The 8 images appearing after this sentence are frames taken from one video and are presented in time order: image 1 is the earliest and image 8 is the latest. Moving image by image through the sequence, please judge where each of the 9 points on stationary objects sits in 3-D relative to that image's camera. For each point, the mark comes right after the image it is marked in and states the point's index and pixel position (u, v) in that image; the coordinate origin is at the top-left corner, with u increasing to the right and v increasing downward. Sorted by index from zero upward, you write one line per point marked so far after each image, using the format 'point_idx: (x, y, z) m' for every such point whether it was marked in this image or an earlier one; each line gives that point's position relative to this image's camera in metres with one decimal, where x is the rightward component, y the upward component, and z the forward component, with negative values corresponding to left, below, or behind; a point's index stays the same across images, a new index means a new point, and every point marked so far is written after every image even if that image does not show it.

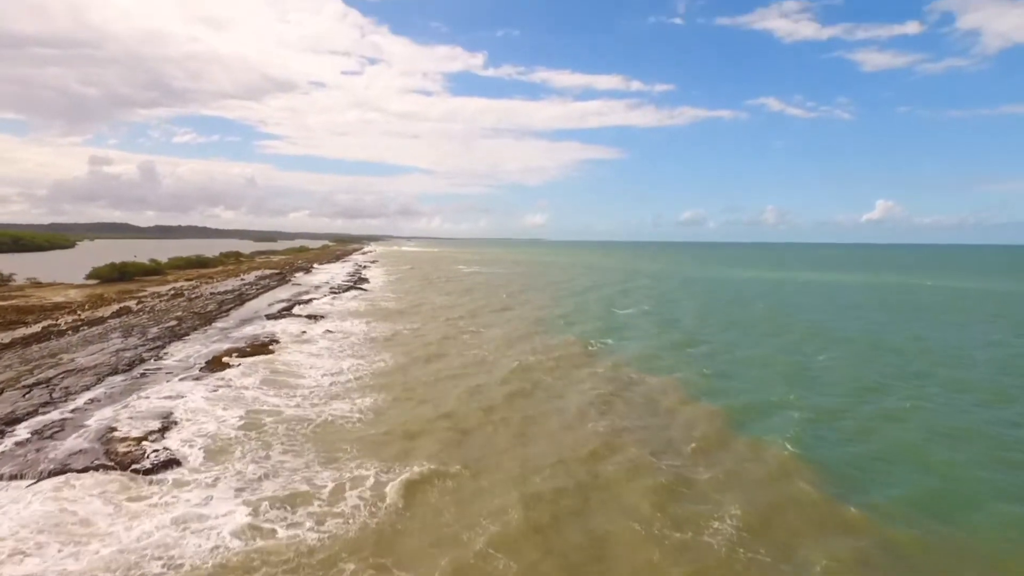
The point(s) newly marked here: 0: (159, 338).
0: (-10.4, -1.5, +18.0) m
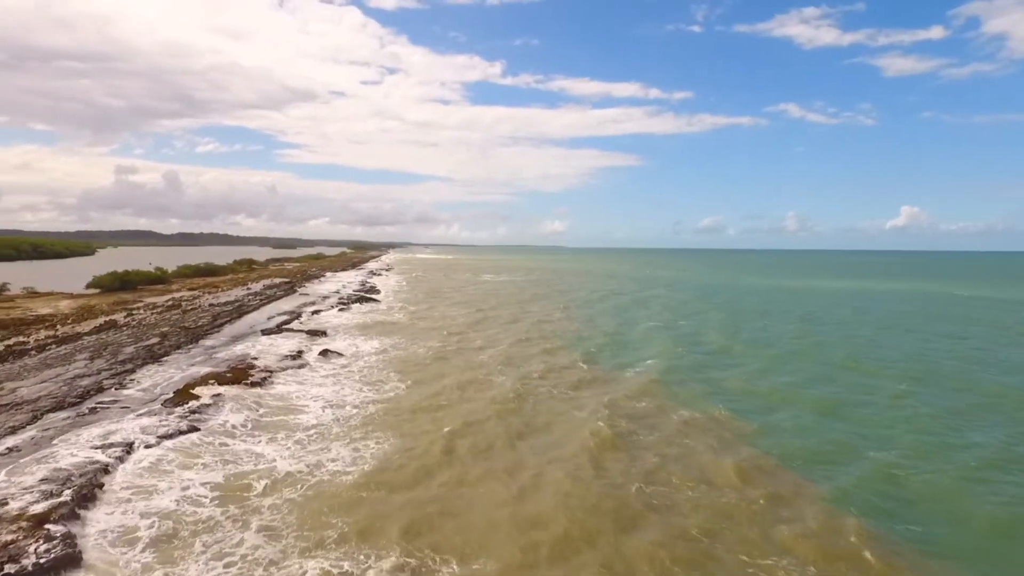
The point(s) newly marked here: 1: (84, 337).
0: (-9.9, -1.9, +15.8) m
1: (-13.2, -1.6, +18.8) m
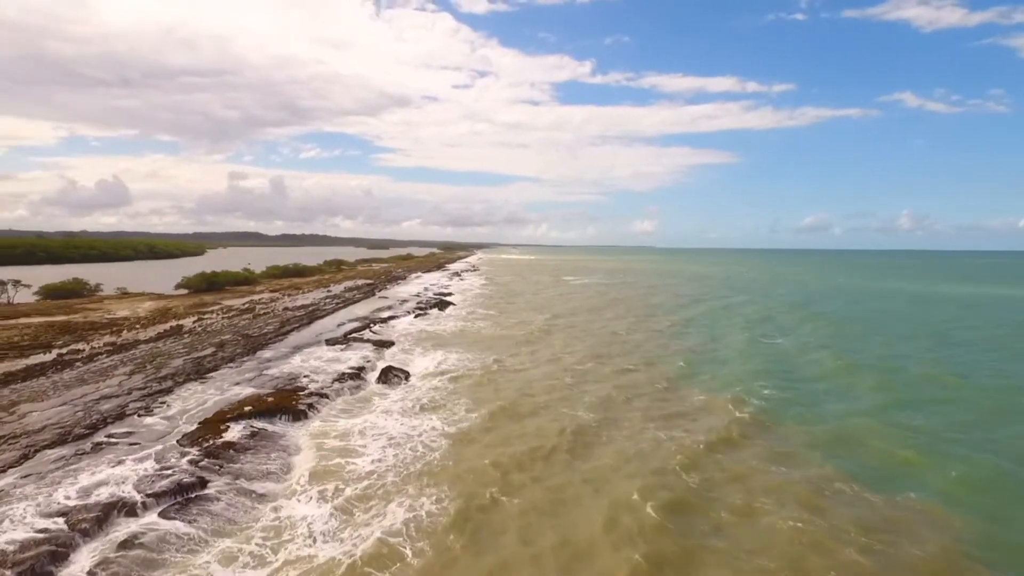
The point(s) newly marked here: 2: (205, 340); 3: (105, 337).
0: (-7.8, -2.1, +14.1) m
1: (-10.7, -1.7, +17.5) m
2: (-9.4, -1.6, +18.8) m
3: (-12.7, -1.6, +19.1) m
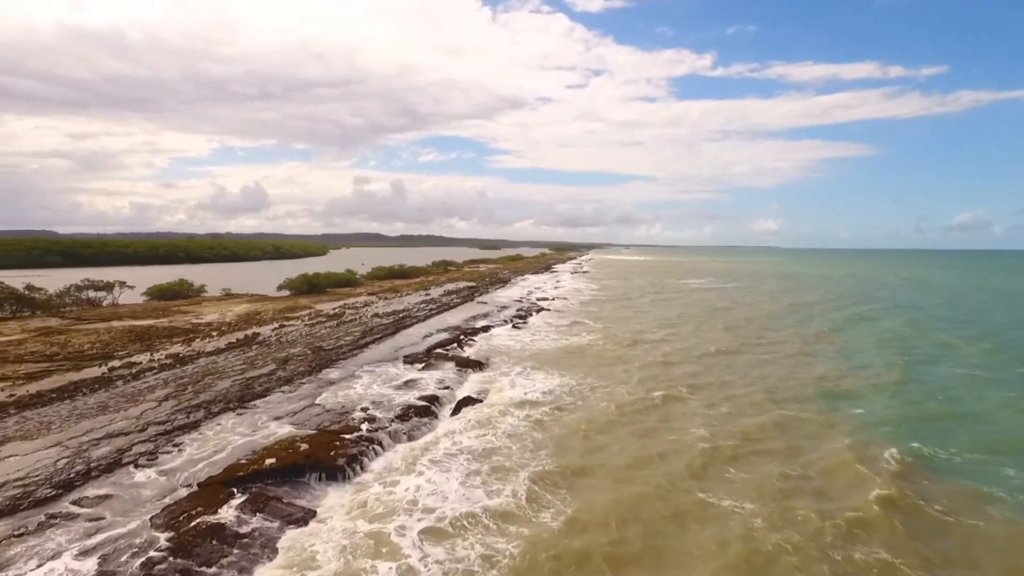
0: (-5.8, -2.3, +11.7) m
1: (-8.1, -1.9, +15.6) m
2: (-6.6, -1.8, +16.6) m
3: (-9.7, -1.7, +17.5) m
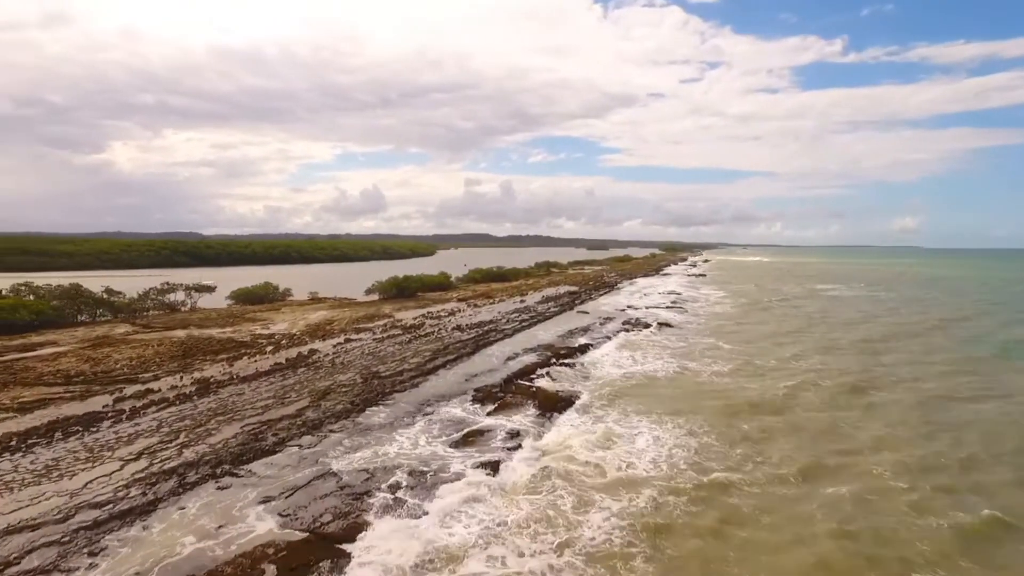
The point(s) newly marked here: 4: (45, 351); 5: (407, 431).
0: (-4.6, -2.6, +8.5) m
1: (-6.1, -2.1, +12.7) m
2: (-4.4, -2.1, +13.5) m
3: (-7.4, -2.0, +14.9) m
4: (-12.5, -1.7, +16.5) m
5: (-1.9, -2.5, +11.0) m
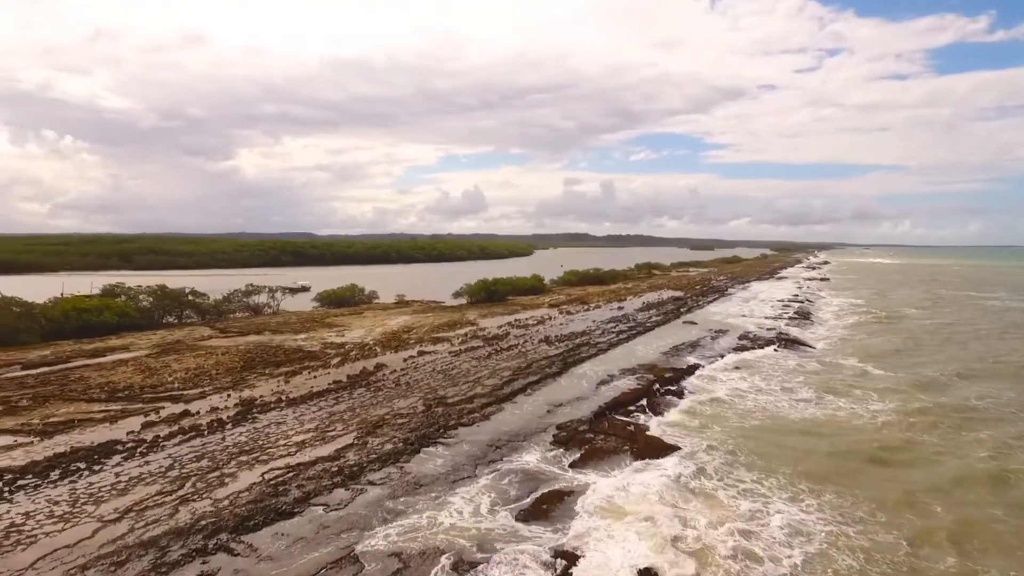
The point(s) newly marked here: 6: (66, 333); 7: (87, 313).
0: (-3.7, -2.7, +6.5) m
1: (-4.5, -2.3, +11.0) m
2: (-2.7, -2.3, +11.4) m
3: (-5.4, -2.1, +13.3) m
4: (-10.3, -1.8, +15.7) m
5: (-0.6, -2.8, +8.5) m
6: (-13.8, -1.4, +19.0) m
7: (-13.7, -0.8, +19.7) m
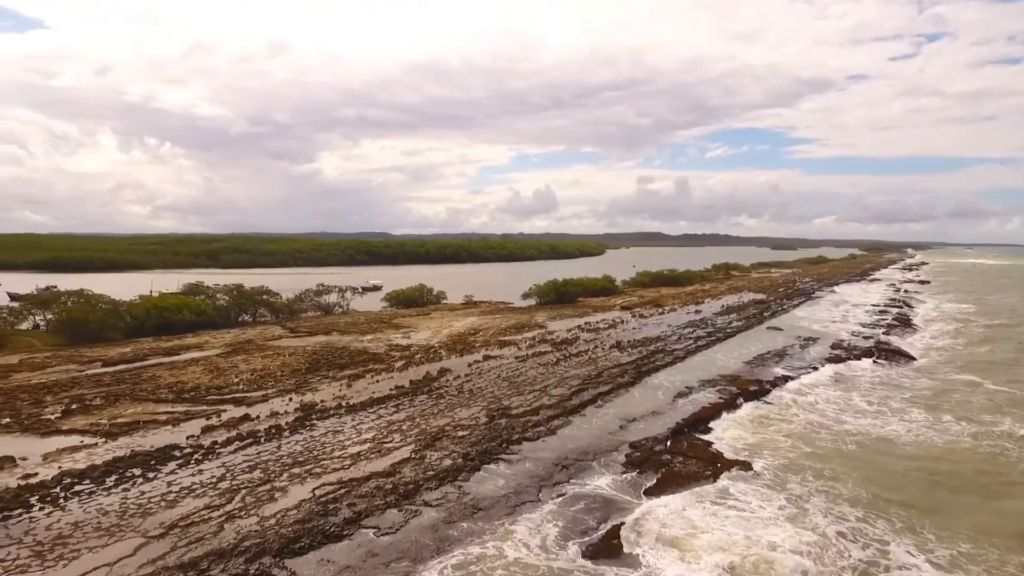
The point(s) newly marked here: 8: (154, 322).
0: (-3.1, -2.8, +6.1) m
1: (-3.3, -2.3, +10.6) m
2: (-1.6, -2.4, +10.9) m
3: (-4.0, -2.1, +13.0) m
4: (-8.6, -1.8, +16.0) m
5: (+0.2, -2.8, +7.7) m
6: (-11.7, -1.4, +19.7) m
7: (-11.4, -0.8, +20.3) m
8: (-11.6, -1.1, +19.8) m
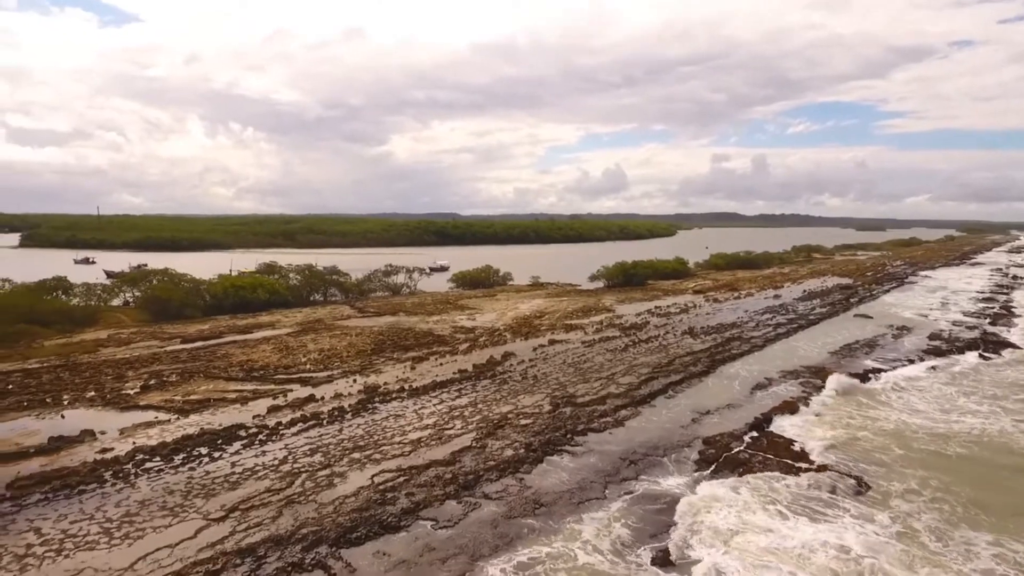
0: (-2.5, -2.6, +6.0) m
1: (-2.2, -2.0, +10.5) m
2: (-0.4, -2.1, +10.6) m
3: (-2.6, -1.8, +13.0) m
4: (-6.8, -1.2, +16.4) m
5: (+1.0, -2.7, +7.3) m
6: (-9.5, -0.7, +20.4) m
7: (-9.2, -0.1, +21.0) m
8: (-9.4, -0.4, +20.5) m
